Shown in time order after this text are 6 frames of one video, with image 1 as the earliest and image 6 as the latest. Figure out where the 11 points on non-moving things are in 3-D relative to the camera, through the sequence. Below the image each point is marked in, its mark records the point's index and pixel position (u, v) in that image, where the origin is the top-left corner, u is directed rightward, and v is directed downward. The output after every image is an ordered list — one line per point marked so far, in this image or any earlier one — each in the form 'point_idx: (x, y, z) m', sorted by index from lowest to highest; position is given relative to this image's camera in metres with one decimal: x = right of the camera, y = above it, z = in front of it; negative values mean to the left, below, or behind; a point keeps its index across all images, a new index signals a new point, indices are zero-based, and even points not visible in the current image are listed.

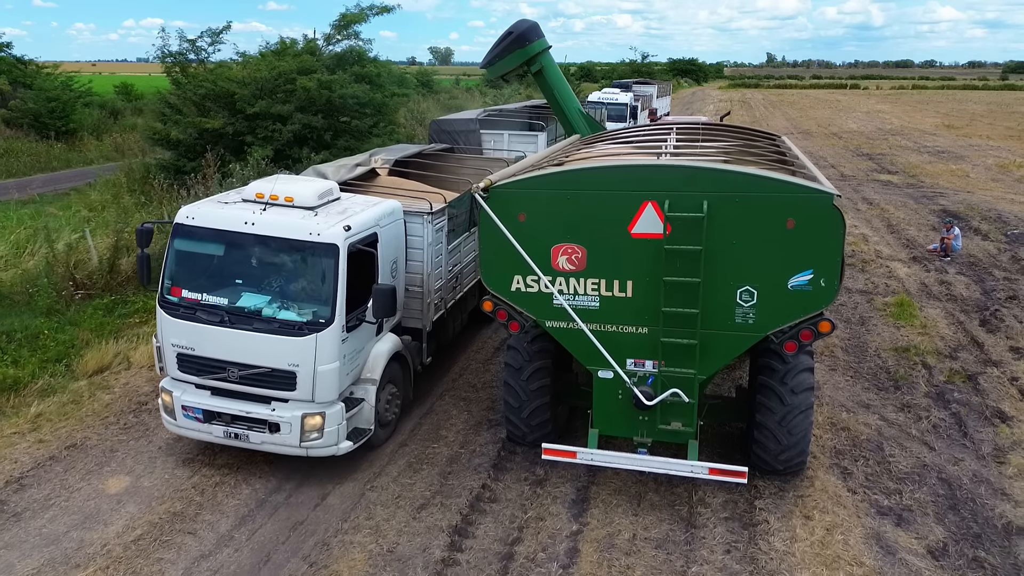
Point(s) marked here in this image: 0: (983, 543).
0: (+3.4, -1.8, +4.9) m
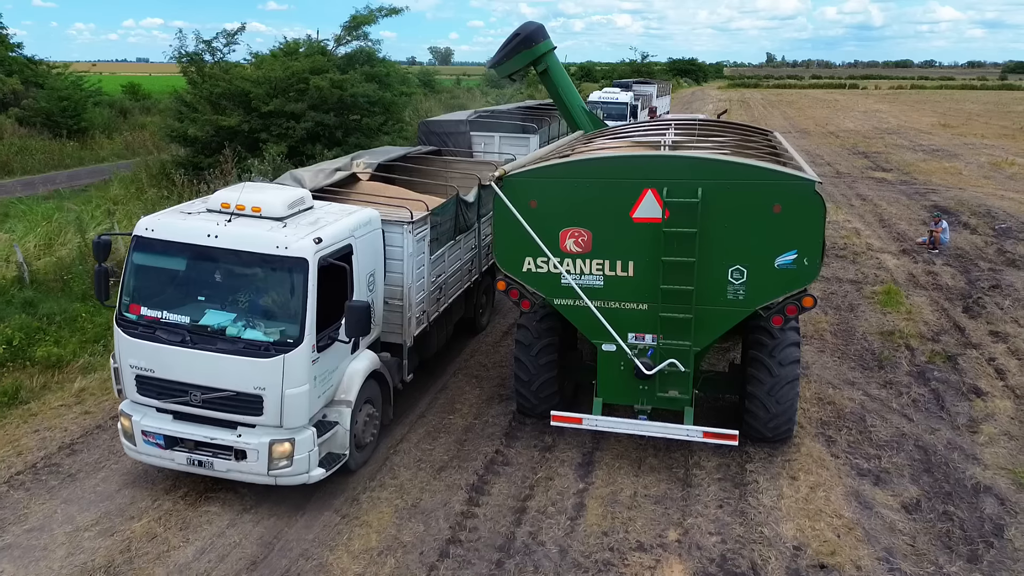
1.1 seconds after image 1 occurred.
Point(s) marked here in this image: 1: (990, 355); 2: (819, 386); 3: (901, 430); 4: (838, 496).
0: (+3.5, -1.7, +5.4) m
1: (+5.6, -0.8, +8.0) m
2: (+3.2, -1.0, +7.1) m
3: (+3.6, -1.3, +6.3) m
4: (+2.5, -1.6, +5.3) m
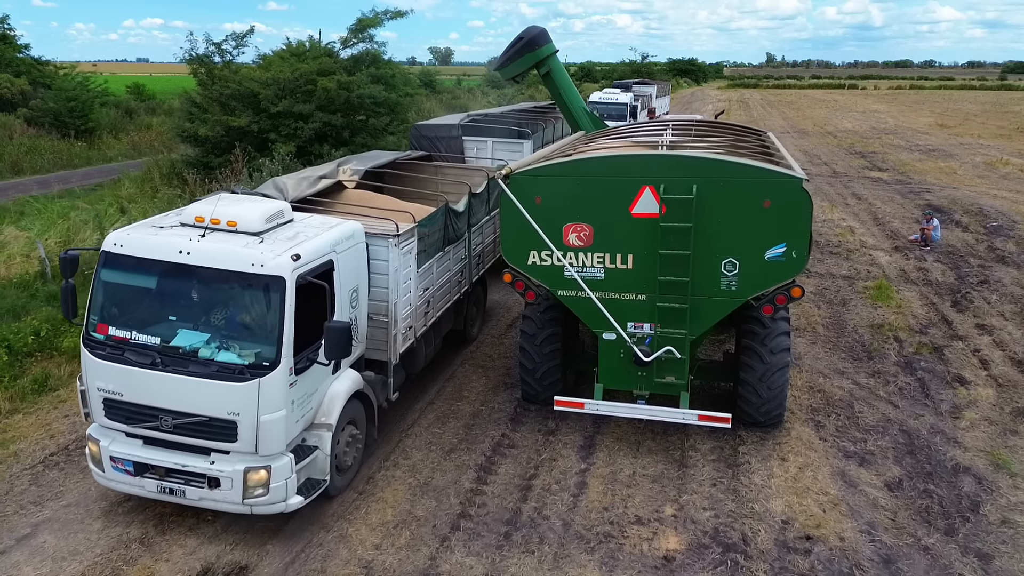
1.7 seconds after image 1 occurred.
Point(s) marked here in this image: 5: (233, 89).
0: (+3.5, -1.6, +5.7) m
1: (+5.6, -0.7, +8.3) m
2: (+3.2, -1.0, +7.5) m
3: (+3.6, -1.2, +6.7) m
4: (+2.6, -1.5, +5.7) m
5: (-5.5, +4.0, +13.6) m
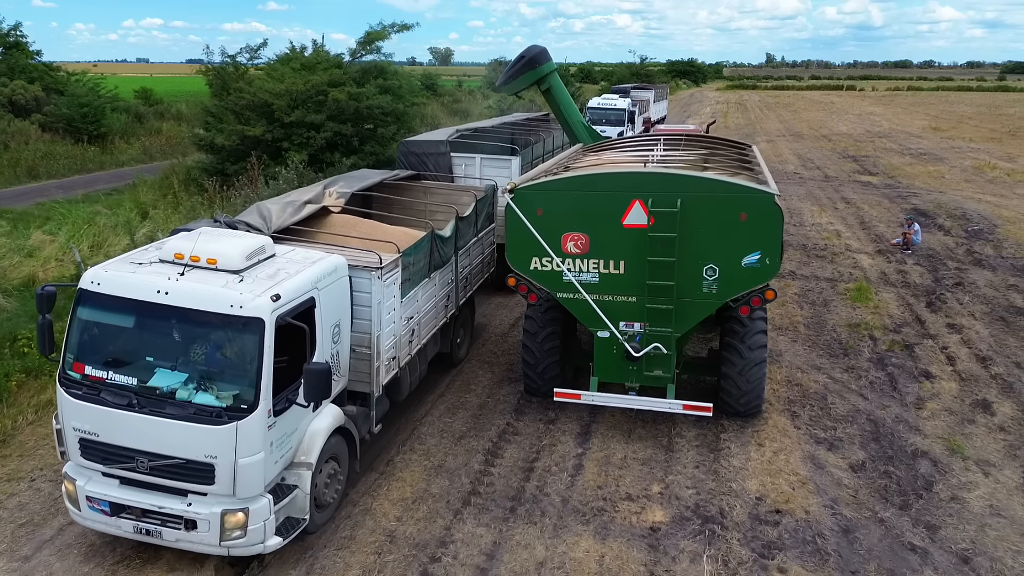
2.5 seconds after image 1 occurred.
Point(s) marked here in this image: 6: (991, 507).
0: (+3.5, -1.6, +6.3) m
1: (+5.7, -0.7, +9.0) m
2: (+3.3, -1.0, +8.1) m
3: (+3.7, -1.3, +7.3) m
4: (+2.6, -1.6, +6.3) m
5: (-5.5, +3.9, +14.2) m
6: (+4.0, -1.8, +5.7) m
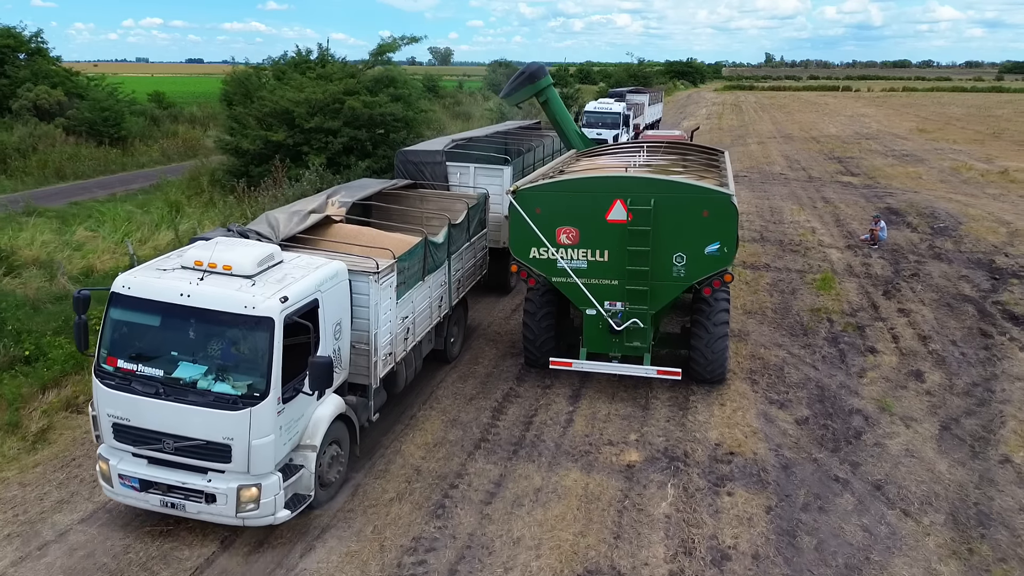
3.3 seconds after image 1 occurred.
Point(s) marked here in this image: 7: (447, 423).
0: (+3.6, -1.4, +7.6) m
1: (+5.7, -0.6, +10.2) m
2: (+3.3, -0.8, +9.4) m
3: (+3.7, -1.1, +8.6) m
4: (+2.6, -1.4, +7.6) m
5: (-5.5, +4.1, +15.5) m
6: (+4.0, -1.7, +7.0) m
7: (-0.7, -1.5, +7.3) m
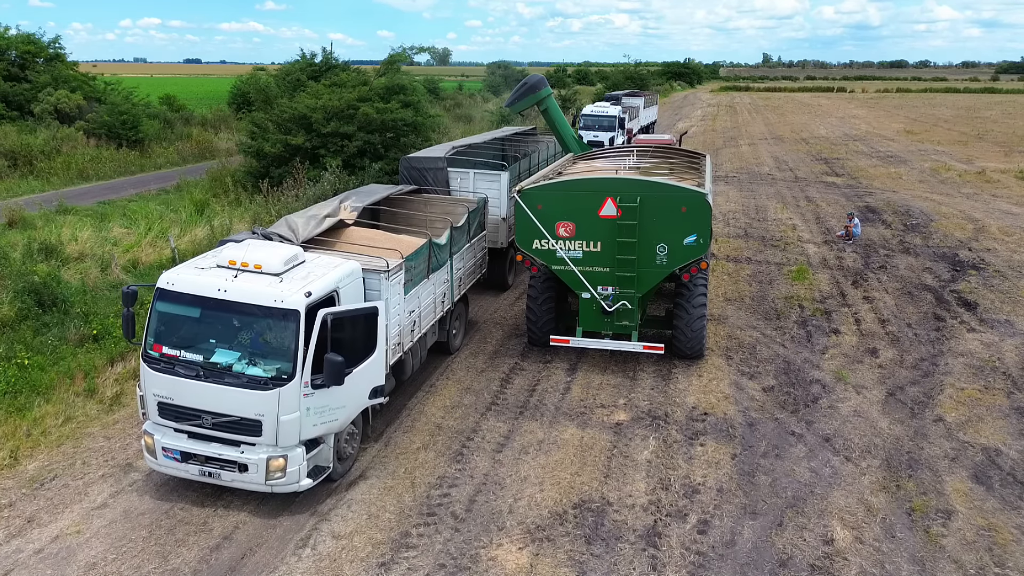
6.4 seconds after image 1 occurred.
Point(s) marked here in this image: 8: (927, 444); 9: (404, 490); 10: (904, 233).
0: (+3.6, -1.3, +8.8) m
1: (+5.7, -0.4, +11.4) m
2: (+3.4, -0.6, +10.6) m
3: (+3.8, -0.9, +9.8) m
4: (+2.7, -1.2, +8.8) m
5: (-5.4, +4.3, +16.7) m
6: (+4.1, -1.5, +8.2) m
7: (-0.6, -1.3, +8.5) m
8: (+4.6, -1.7, +7.5) m
9: (-1.1, -2.0, +6.7) m
10: (+9.5, +1.3, +16.5) m
